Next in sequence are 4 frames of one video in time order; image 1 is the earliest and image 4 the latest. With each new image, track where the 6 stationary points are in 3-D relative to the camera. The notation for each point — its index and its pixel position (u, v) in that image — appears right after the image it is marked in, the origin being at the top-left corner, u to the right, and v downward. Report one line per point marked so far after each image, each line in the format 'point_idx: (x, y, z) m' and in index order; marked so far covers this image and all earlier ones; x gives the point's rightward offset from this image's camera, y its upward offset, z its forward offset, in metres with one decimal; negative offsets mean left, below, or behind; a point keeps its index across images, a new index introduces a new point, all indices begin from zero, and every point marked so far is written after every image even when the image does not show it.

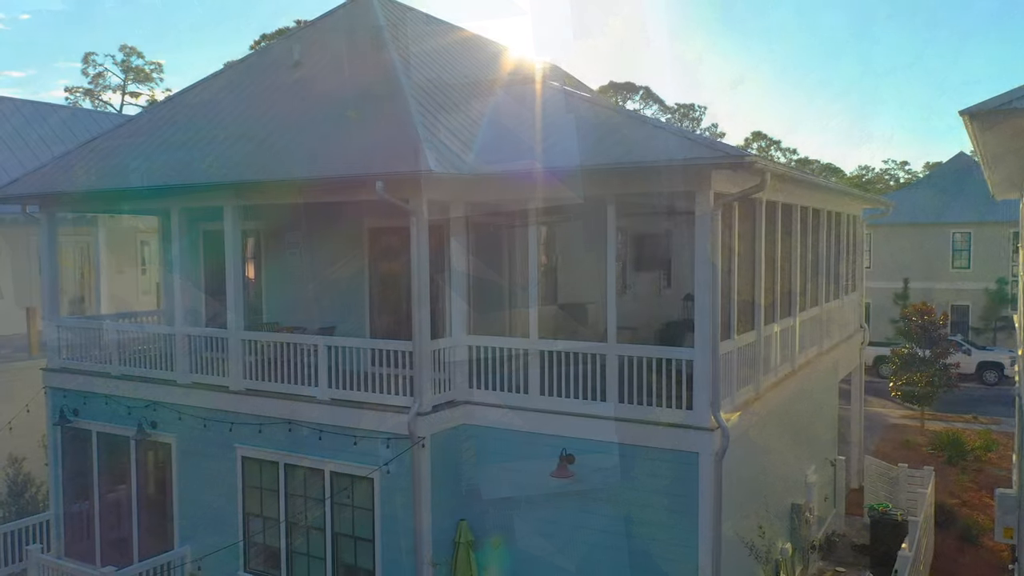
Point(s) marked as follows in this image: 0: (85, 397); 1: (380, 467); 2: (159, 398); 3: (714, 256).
0: (-6.3, -1.6, +11.7) m
1: (-1.5, -2.0, +9.0) m
2: (-4.8, -1.5, +10.9) m
3: (+2.0, +0.3, +7.9) m
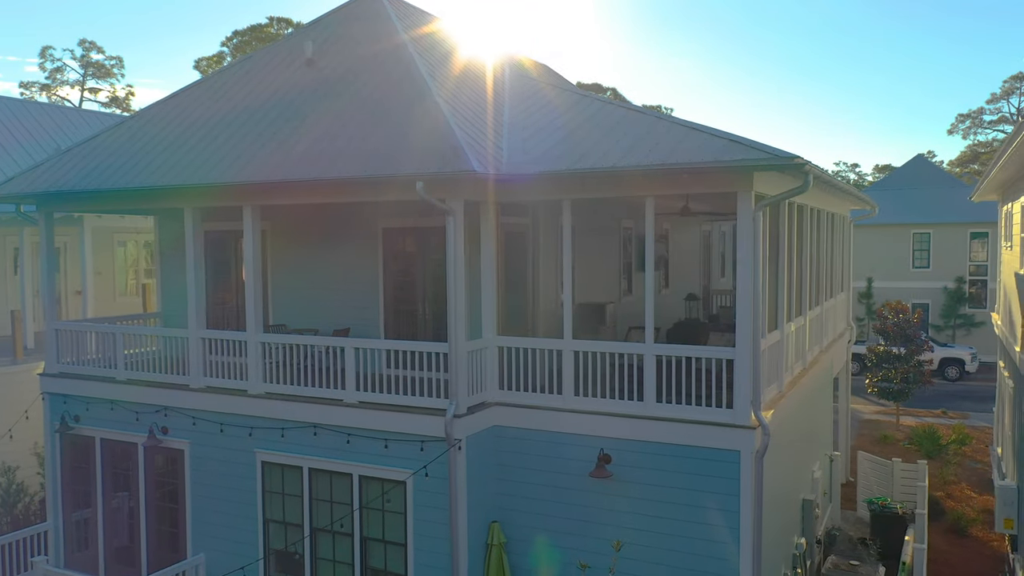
0: (-6.0, -1.6, +11.3) m
1: (-1.1, -2.0, +8.9) m
2: (-4.5, -1.5, +10.6) m
3: (+2.4, +0.3, +8.0) m
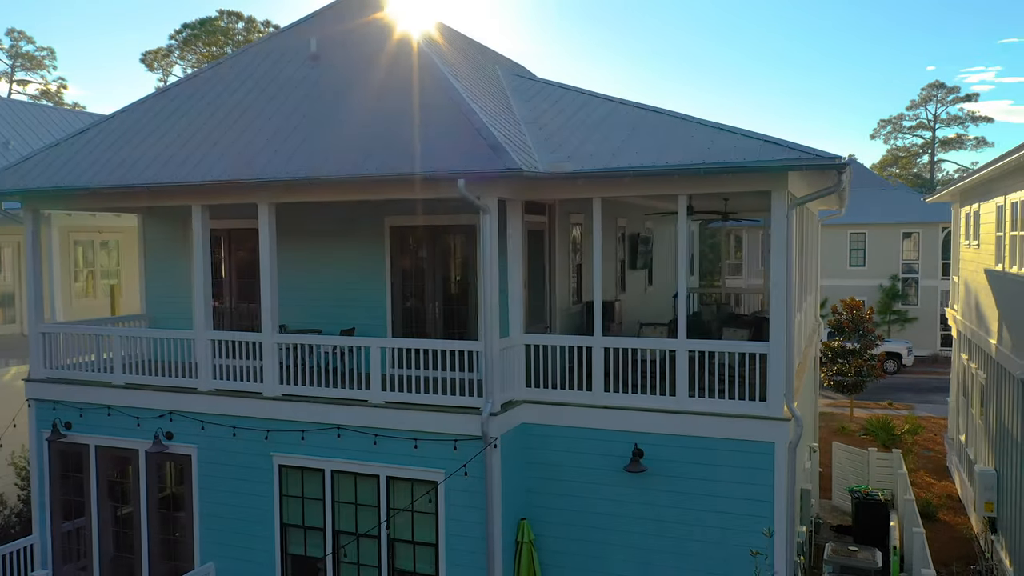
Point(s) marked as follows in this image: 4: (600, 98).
0: (-5.9, -1.6, +10.9) m
1: (-0.7, -2.0, +8.9) m
2: (-4.3, -1.5, +10.2) m
3: (+2.9, +0.4, +8.3) m
4: (+1.2, +2.6, +10.8) m
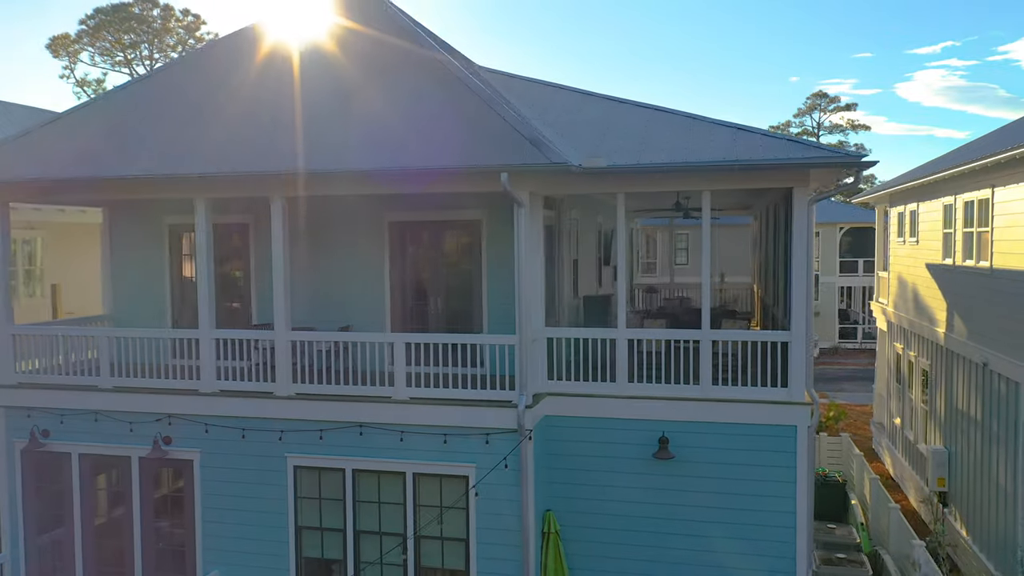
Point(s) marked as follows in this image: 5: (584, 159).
0: (-5.7, -1.6, +10.2) m
1: (-0.4, -1.9, +8.9) m
2: (-4.1, -1.5, +9.7) m
3: (+3.2, +0.4, +8.7) m
4: (+1.2, +2.6, +11.1) m
5: (+0.8, +1.5, +9.2) m
